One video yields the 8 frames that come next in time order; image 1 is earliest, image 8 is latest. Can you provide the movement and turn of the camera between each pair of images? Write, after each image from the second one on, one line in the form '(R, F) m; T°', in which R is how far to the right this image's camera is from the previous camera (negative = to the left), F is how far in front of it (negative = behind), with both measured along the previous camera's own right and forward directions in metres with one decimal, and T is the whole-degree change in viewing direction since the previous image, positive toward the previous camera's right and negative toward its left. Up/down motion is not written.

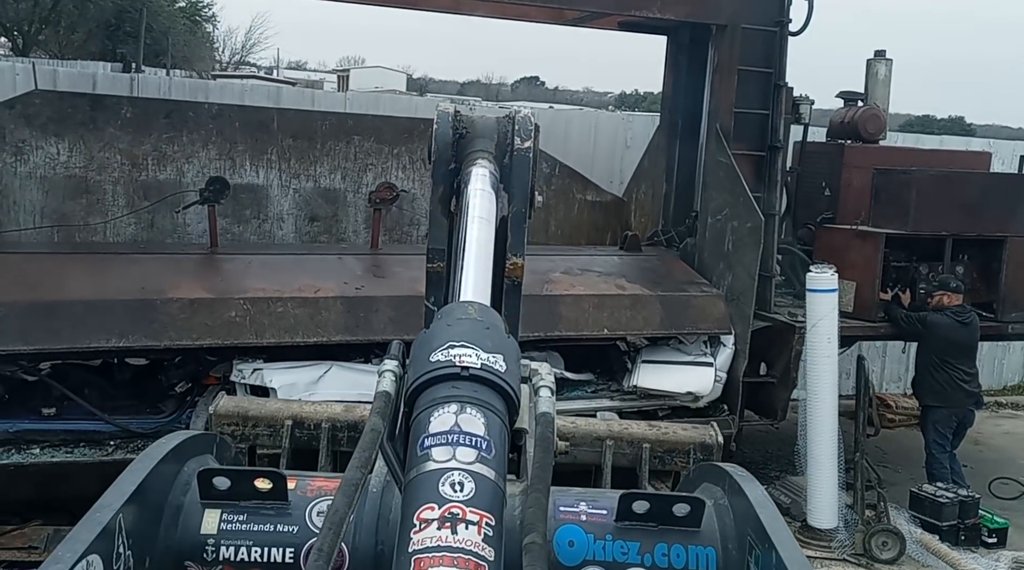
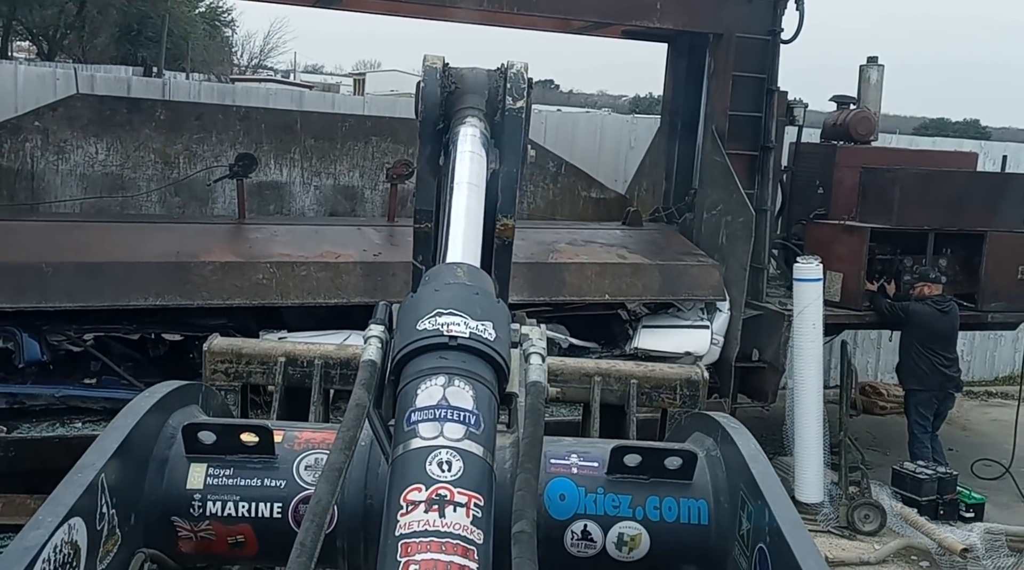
(0.0, -0.3) m; -1°
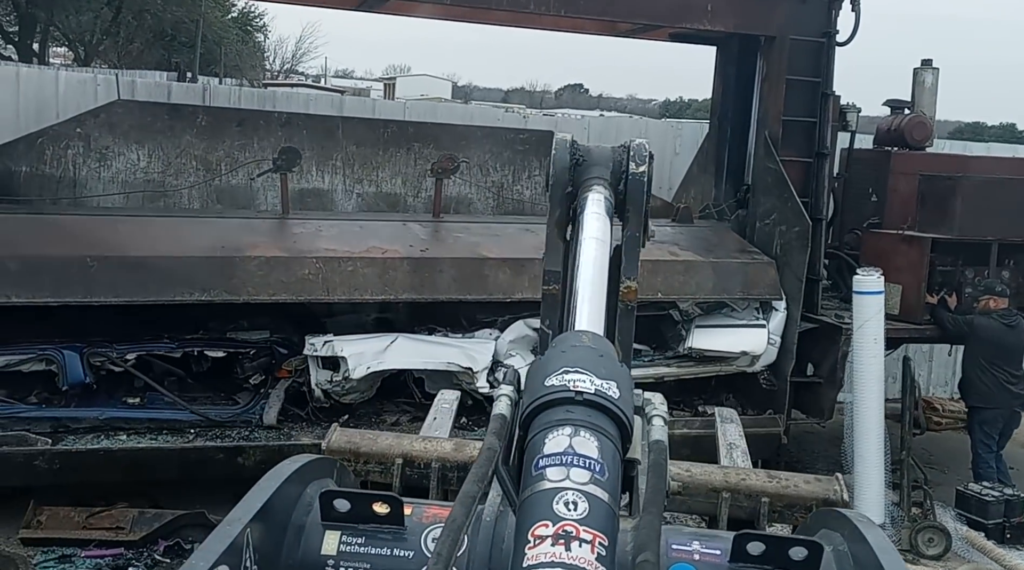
(-0.1, +0.1) m; -2°
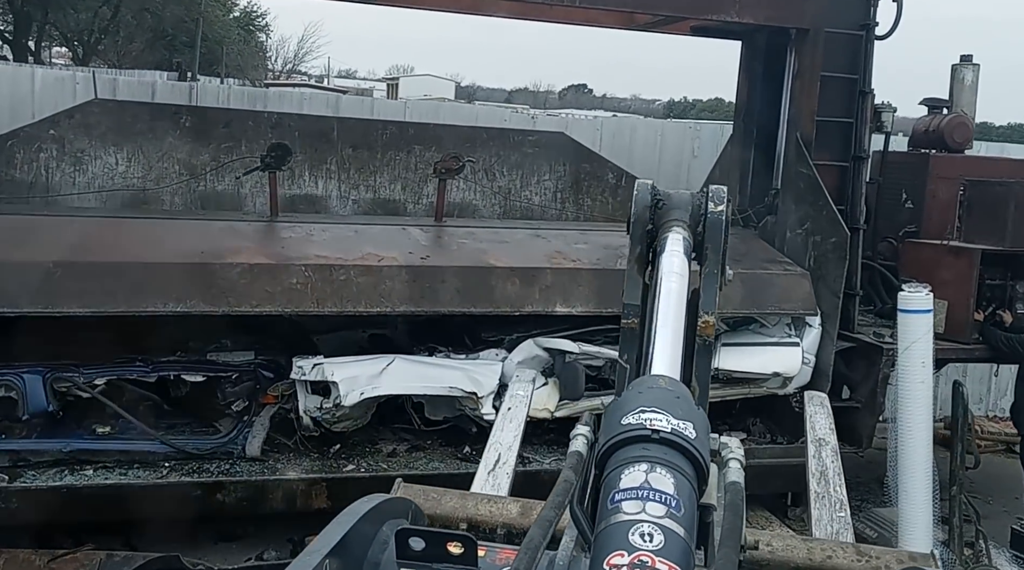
(0.0, +0.4) m; 0°
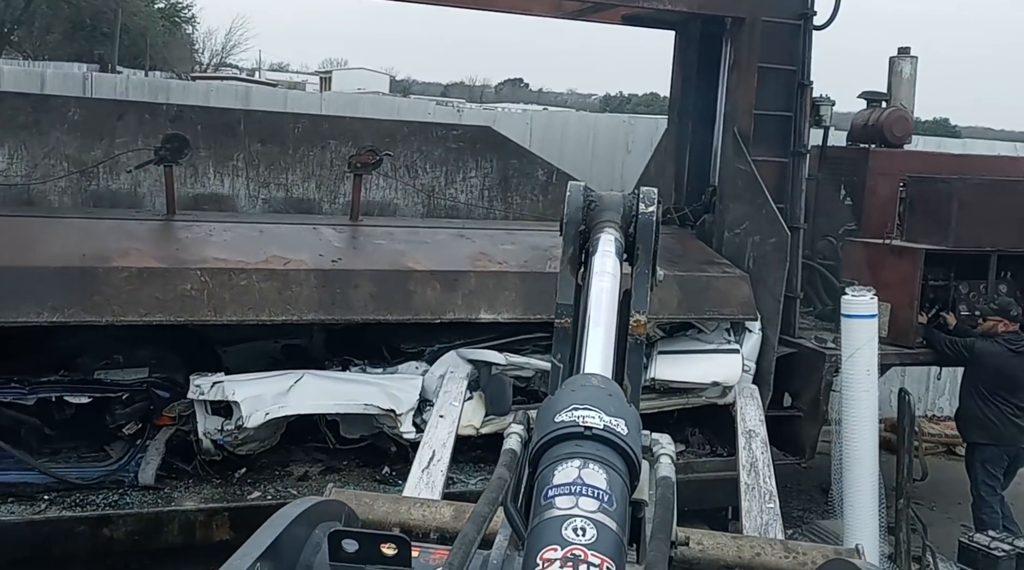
(+0.1, +0.3) m; +4°
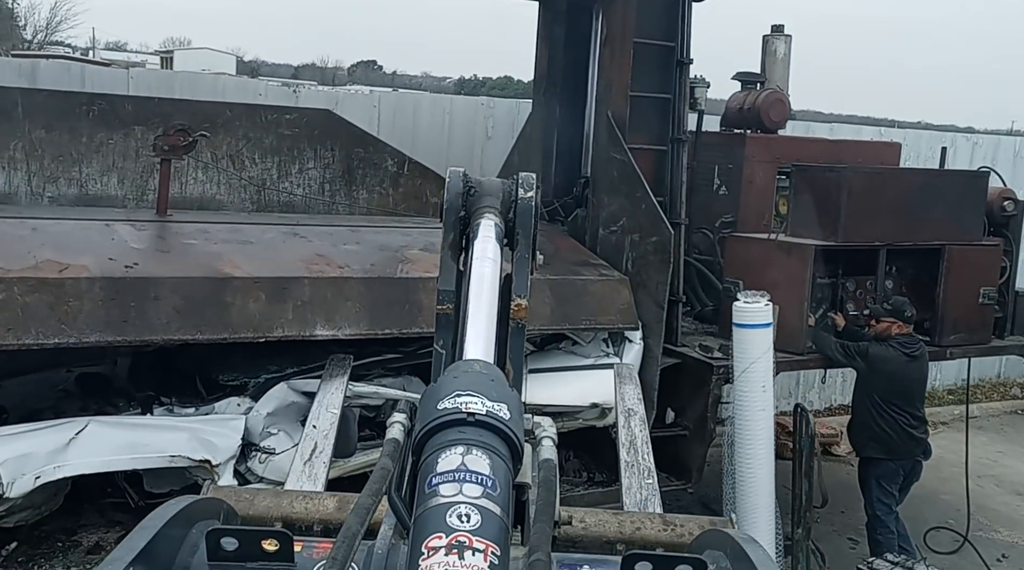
(+0.1, +0.6) m; +8°
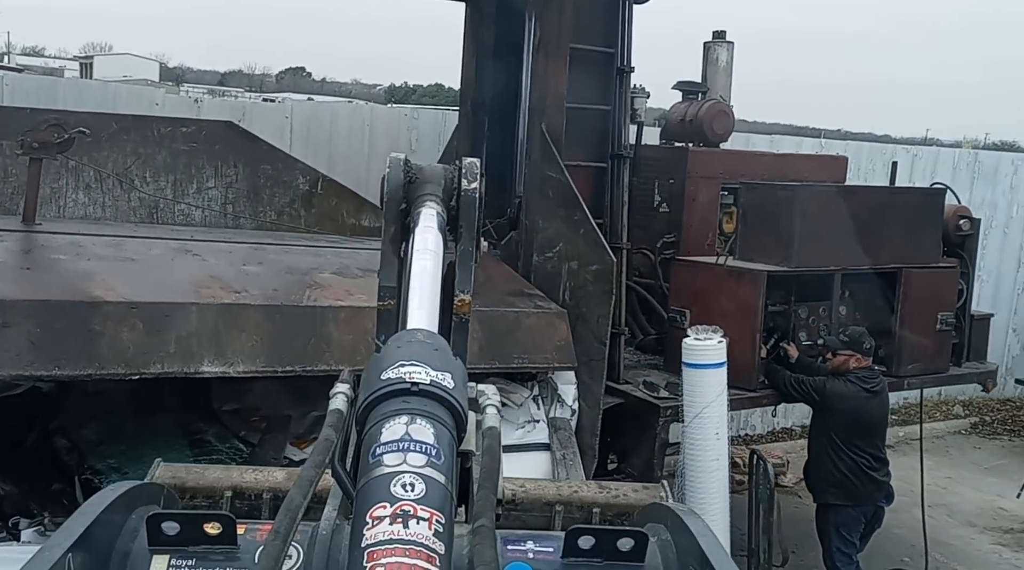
(0.0, +0.4) m; +4°
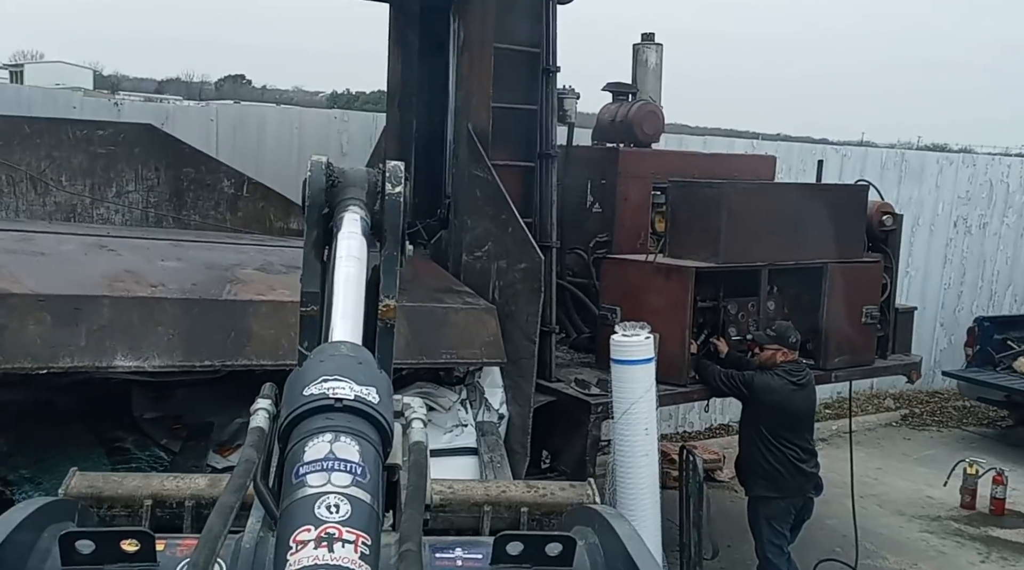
(+0.1, 0.0) m; +3°
